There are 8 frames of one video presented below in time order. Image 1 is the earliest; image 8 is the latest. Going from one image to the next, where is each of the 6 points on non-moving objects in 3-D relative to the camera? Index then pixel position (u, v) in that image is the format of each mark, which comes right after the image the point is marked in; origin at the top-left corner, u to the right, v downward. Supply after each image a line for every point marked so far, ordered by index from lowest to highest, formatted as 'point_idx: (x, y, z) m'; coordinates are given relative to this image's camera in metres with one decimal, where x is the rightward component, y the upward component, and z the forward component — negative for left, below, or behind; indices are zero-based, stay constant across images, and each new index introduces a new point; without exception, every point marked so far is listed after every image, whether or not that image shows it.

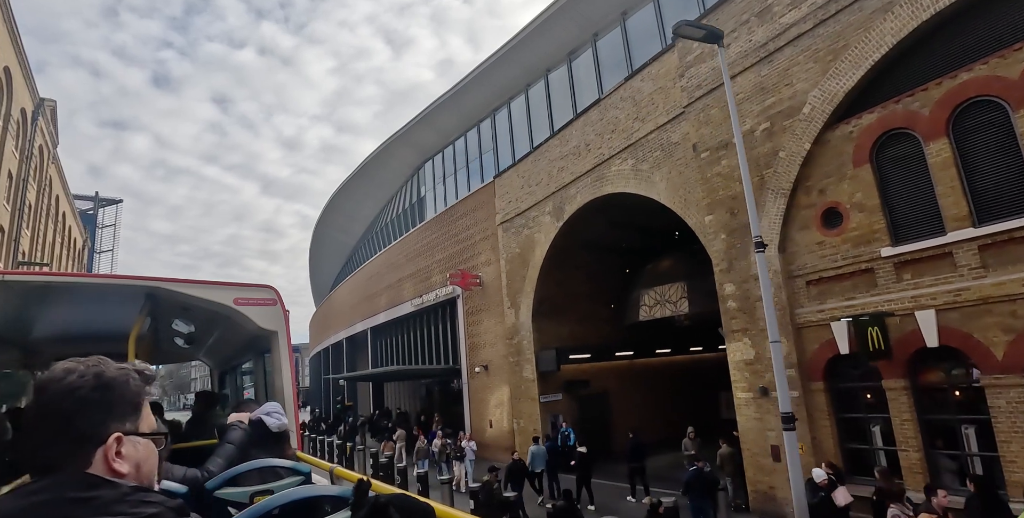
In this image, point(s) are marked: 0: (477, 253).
0: (-1.3, +0.2, +19.4) m
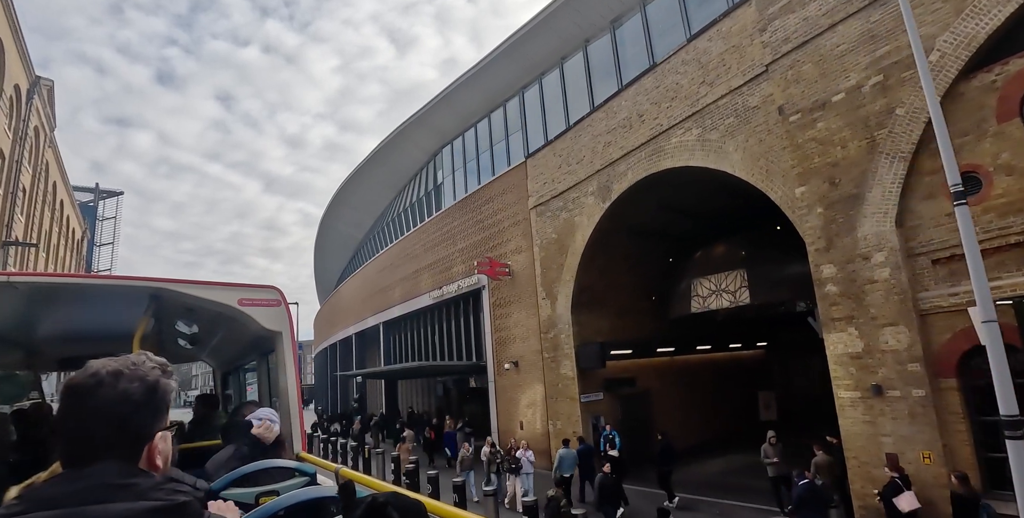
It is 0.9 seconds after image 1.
0: (-0.2, +0.6, +17.9) m
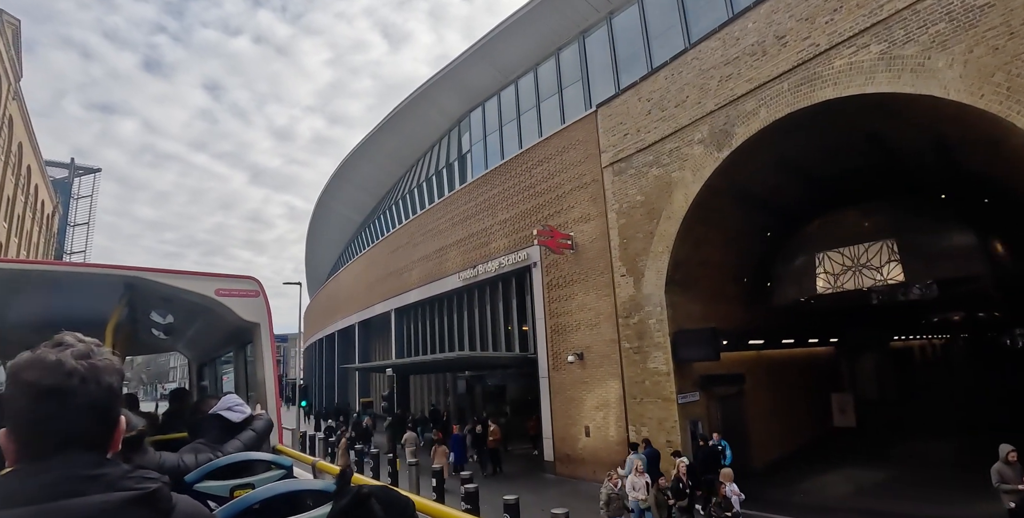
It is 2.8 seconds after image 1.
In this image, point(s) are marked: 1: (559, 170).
0: (+1.5, +1.4, +14.9) m
1: (+1.3, +2.4, +15.3) m
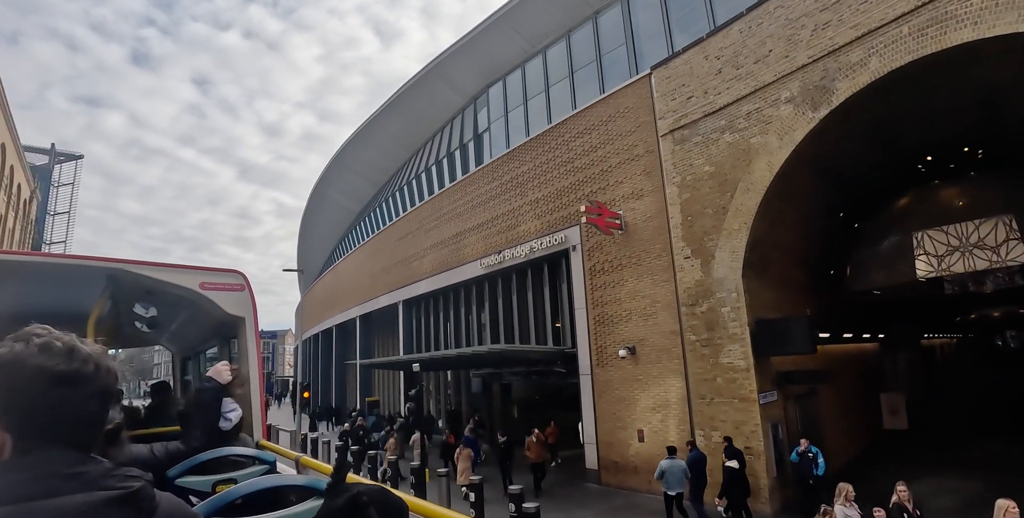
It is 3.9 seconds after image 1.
0: (+2.5, +1.9, +13.2) m
1: (+2.2, +2.9, +13.6) m
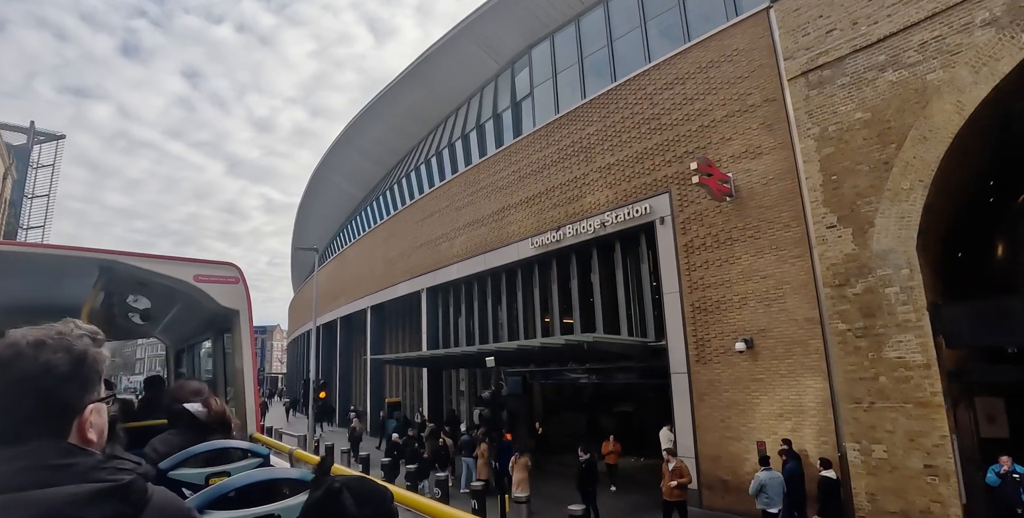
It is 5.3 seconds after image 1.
0: (+4.1, +2.4, +10.9) m
1: (+3.9, +3.4, +11.3) m
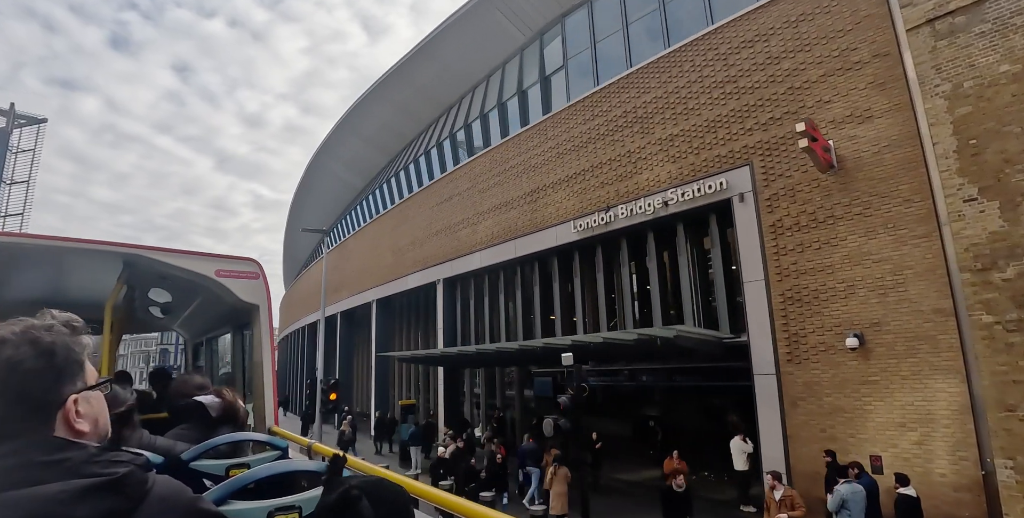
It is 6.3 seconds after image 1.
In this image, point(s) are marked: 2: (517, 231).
0: (+5.2, +2.7, +9.4) m
1: (+5.0, +3.7, +9.8) m
2: (+0.3, +0.8, +15.1) m
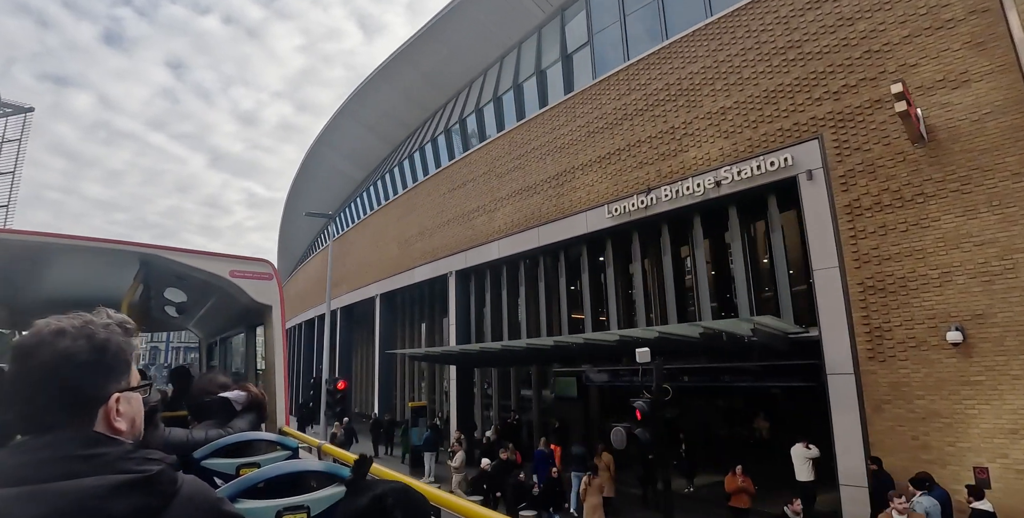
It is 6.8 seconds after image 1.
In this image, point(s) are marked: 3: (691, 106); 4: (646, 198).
0: (+5.8, +2.9, +8.3) m
1: (+5.6, +3.9, +8.8) m
2: (+0.9, +1.1, +14.0) m
3: (+3.5, +2.9, +10.9) m
4: (+2.8, +1.2, +11.2) m
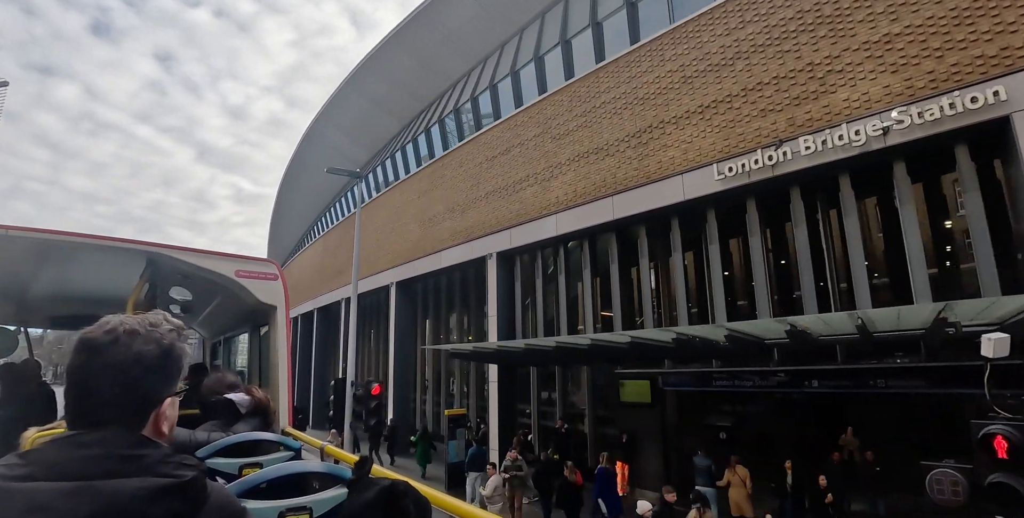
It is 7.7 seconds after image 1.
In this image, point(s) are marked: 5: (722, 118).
0: (+7.3, +3.3, +6.1) m
1: (+7.1, +4.3, +6.6) m
2: (+2.2, +1.5, +11.7) m
3: (+5.0, +3.4, +8.6) m
4: (+4.2, +1.7, +9.0) m
5: (+3.7, +2.4, +10.0) m
